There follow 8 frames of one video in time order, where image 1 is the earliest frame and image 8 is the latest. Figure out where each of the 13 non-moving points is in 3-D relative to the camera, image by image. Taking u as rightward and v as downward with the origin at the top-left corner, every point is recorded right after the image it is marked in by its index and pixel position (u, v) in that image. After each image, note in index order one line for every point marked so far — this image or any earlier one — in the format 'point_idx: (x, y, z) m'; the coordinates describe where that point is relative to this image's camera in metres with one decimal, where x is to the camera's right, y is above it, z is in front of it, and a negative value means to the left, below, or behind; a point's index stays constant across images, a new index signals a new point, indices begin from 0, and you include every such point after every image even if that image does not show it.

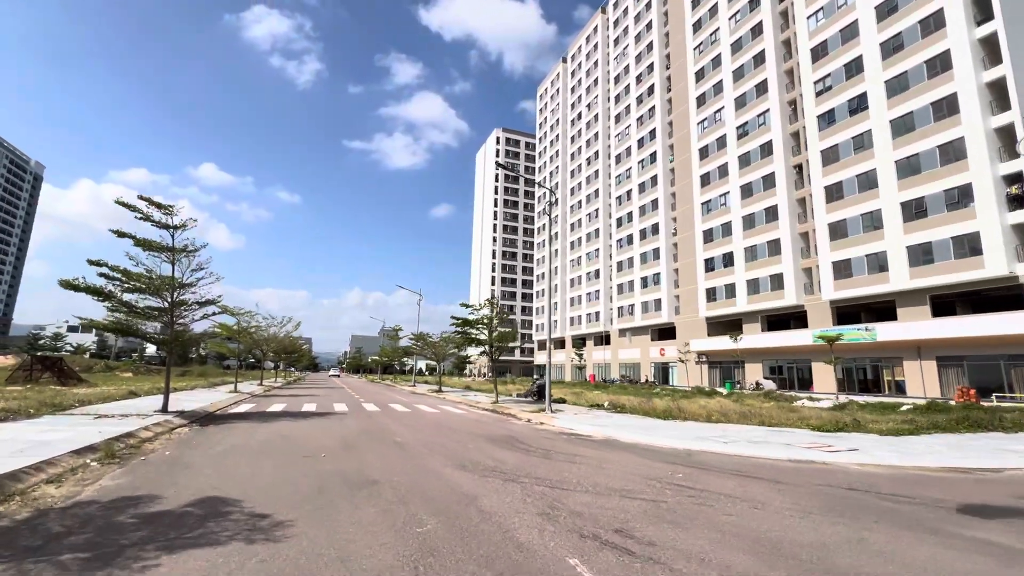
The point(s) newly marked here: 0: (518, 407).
0: (+0.4, -4.3, +17.0) m
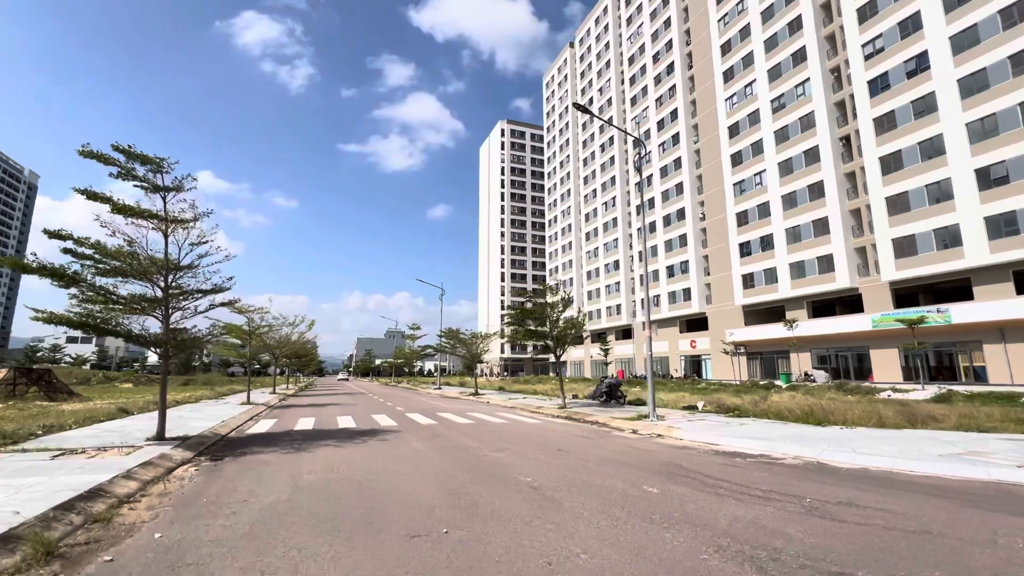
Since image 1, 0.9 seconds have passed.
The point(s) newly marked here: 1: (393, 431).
0: (+2.7, -3.7, +13.9) m
1: (-2.4, -3.0, +9.8) m
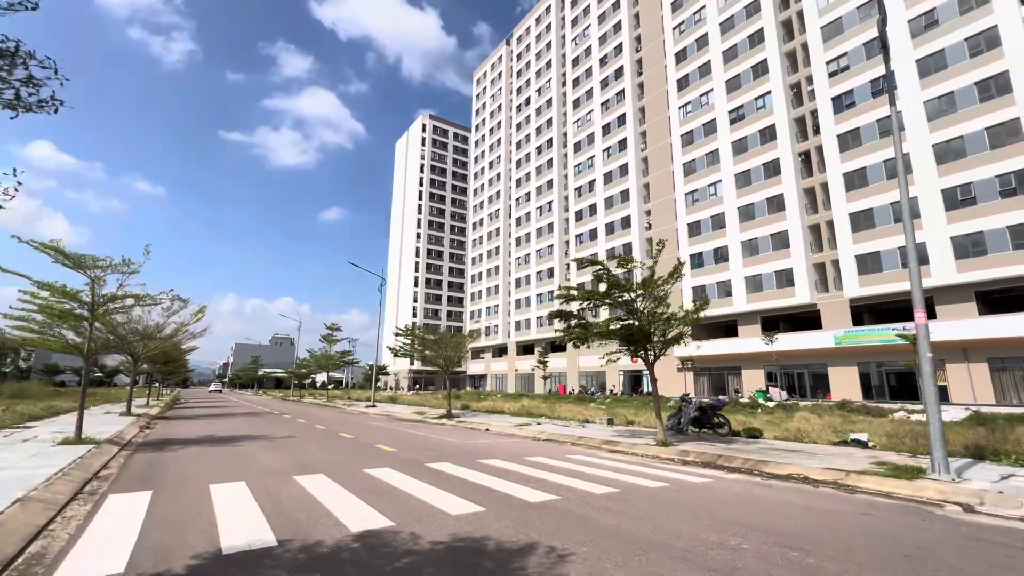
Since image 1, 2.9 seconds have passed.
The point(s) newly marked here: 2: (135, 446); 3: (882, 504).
0: (+4.3, -3.0, +8.6) m
1: (+0.2, -1.9, +3.5) m
2: (-8.4, -3.5, +10.4) m
3: (+4.4, -2.6, +5.6) m
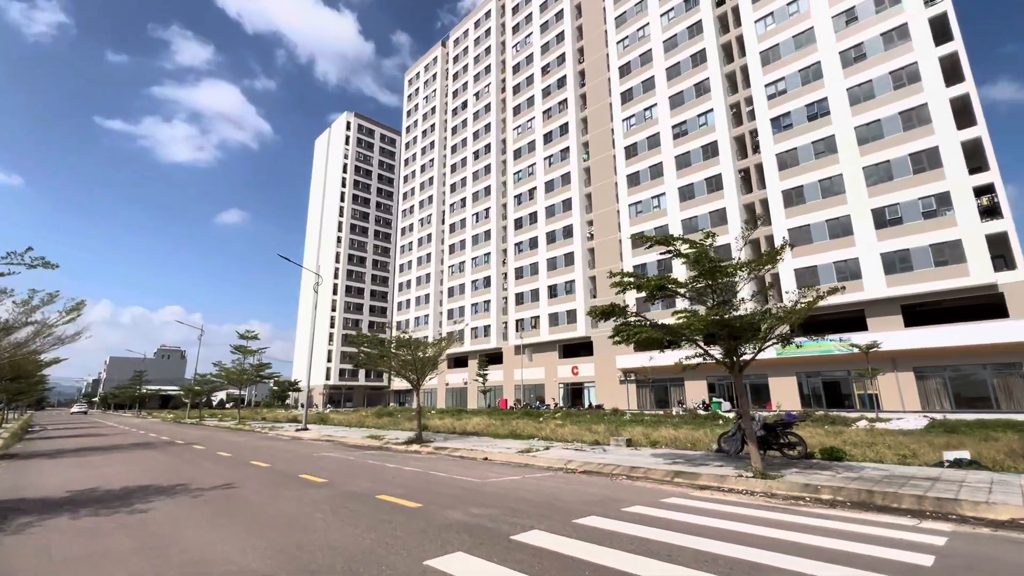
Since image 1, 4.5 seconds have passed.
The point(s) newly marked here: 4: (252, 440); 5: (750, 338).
0: (+5.3, -2.8, +6.7) m
1: (+2.2, -1.5, +1.0) m
2: (-7.5, -3.0, +6.3) m
3: (+5.9, -2.3, +3.8) m
4: (-10.7, -6.2, +19.5) m
5: (+5.7, -1.2, +11.1) m
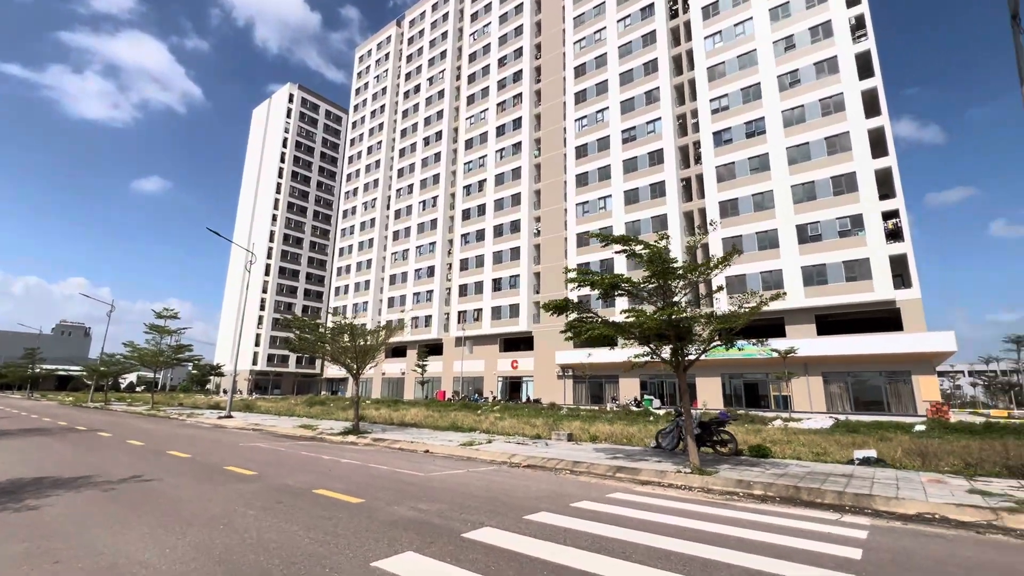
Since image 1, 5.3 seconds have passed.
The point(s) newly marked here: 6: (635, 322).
0: (+4.5, -3.0, +7.2) m
1: (+2.2, -1.6, +1.2) m
2: (-8.1, -2.4, +5.2) m
3: (+5.5, -2.5, +4.4) m
4: (-13.1, -5.3, +17.9) m
5: (+4.4, -1.3, +11.6) m
6: (+2.9, -0.8, +11.2) m
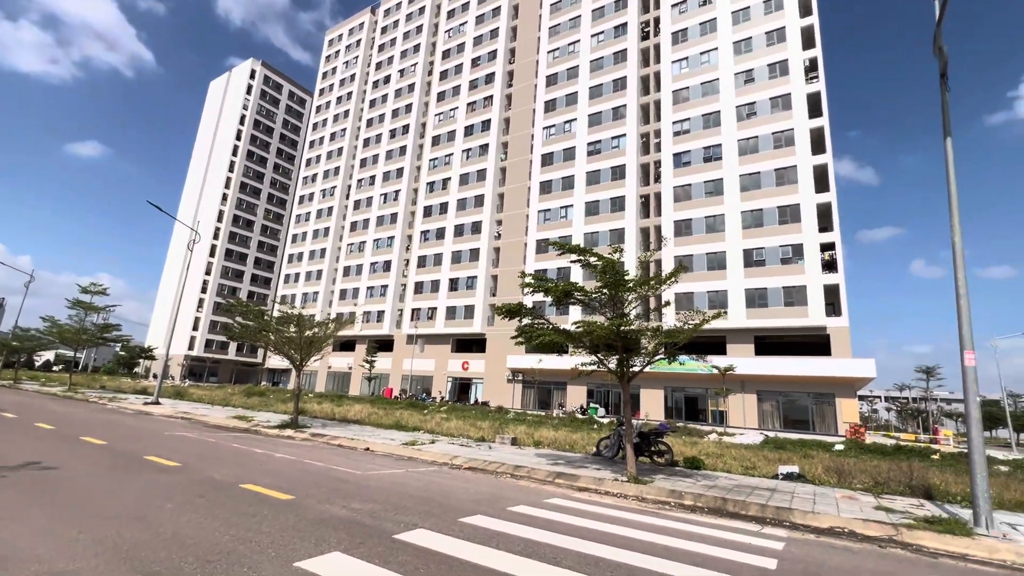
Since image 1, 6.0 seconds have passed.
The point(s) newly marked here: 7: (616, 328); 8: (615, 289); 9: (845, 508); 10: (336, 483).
0: (+3.6, -3.3, +7.6) m
1: (+1.9, -1.7, +1.3) m
2: (-8.8, -1.8, +4.4) m
3: (+4.8, -2.9, +4.9) m
4: (-15.1, -4.3, +16.6) m
5: (+3.2, -1.6, +11.9) m
6: (+1.7, -1.1, +11.4) m
7: (+2.5, -1.0, +11.2) m
8: (+2.5, 0.0, +11.6) m
9: (+5.2, -3.4, +7.3) m
10: (-2.5, -2.8, +6.8) m
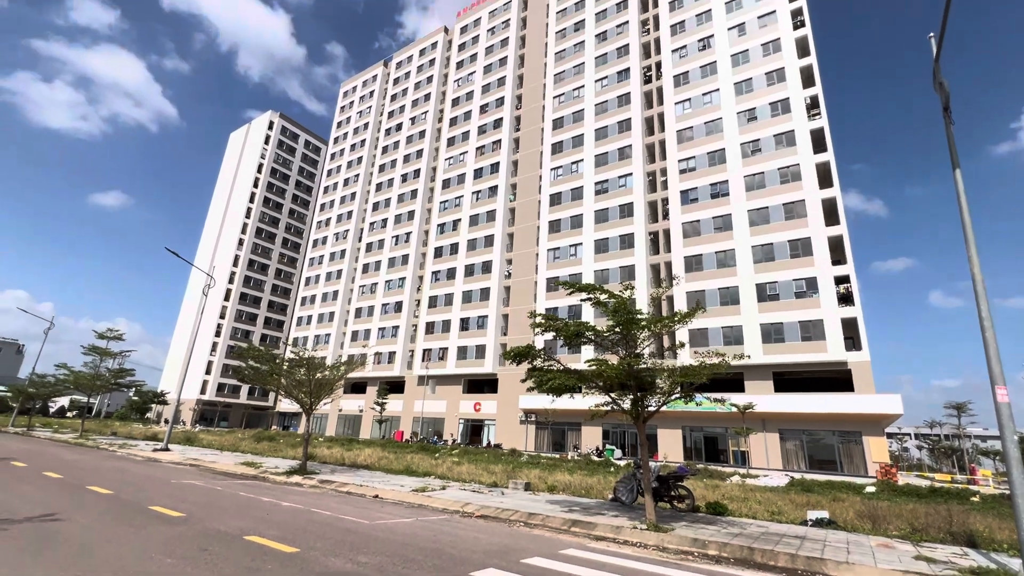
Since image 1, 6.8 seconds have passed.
0: (+3.8, -3.8, +7.1) m
1: (+1.9, -1.8, +1.1) m
2: (-8.7, -2.4, +4.4) m
3: (+5.0, -3.2, +4.4) m
4: (-14.6, -6.0, +16.5) m
5: (+3.5, -2.5, +11.6) m
6: (+2.0, -2.0, +11.2) m
7: (+2.7, -1.8, +11.0) m
8: (+2.8, -0.9, +11.4) m
9: (+5.4, -3.9, +6.9) m
10: (-2.4, -3.4, +6.6) m
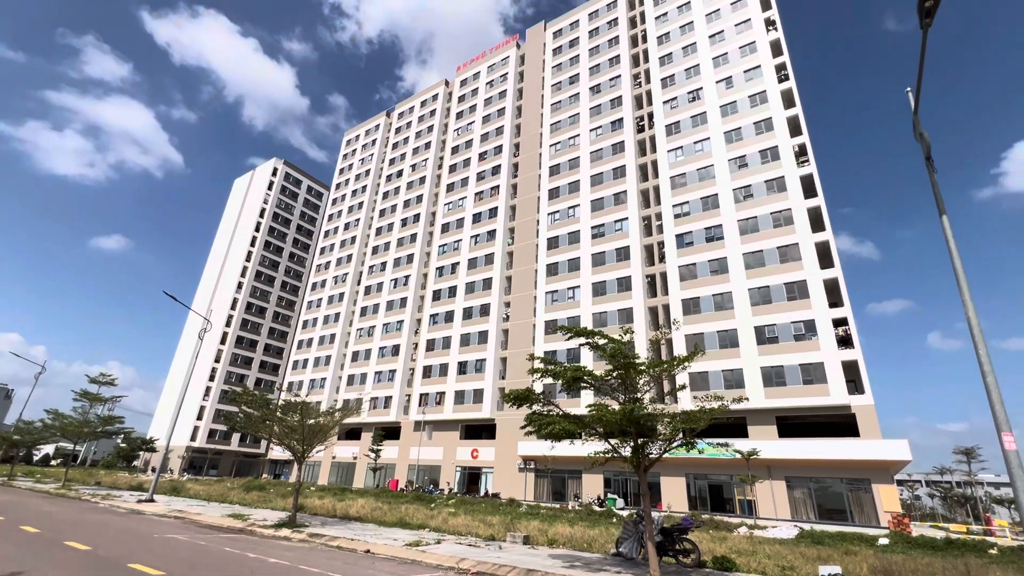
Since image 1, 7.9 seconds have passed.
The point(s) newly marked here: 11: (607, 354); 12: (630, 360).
0: (+3.7, -4.5, +6.8) m
1: (+1.9, -1.9, +1.0) m
2: (-8.7, -2.8, +4.1) m
3: (+4.9, -3.7, +4.2) m
4: (-14.7, -7.5, +15.8) m
5: (+3.4, -3.6, +11.4) m
6: (+2.0, -3.0, +11.0) m
7: (+2.7, -2.9, +10.8) m
8: (+2.7, -2.0, +11.3) m
9: (+5.4, -4.6, +6.5) m
10: (-2.4, -4.0, +6.2) m
11: (+2.3, -1.6, +11.3) m
12: (+2.8, -1.7, +11.2) m
